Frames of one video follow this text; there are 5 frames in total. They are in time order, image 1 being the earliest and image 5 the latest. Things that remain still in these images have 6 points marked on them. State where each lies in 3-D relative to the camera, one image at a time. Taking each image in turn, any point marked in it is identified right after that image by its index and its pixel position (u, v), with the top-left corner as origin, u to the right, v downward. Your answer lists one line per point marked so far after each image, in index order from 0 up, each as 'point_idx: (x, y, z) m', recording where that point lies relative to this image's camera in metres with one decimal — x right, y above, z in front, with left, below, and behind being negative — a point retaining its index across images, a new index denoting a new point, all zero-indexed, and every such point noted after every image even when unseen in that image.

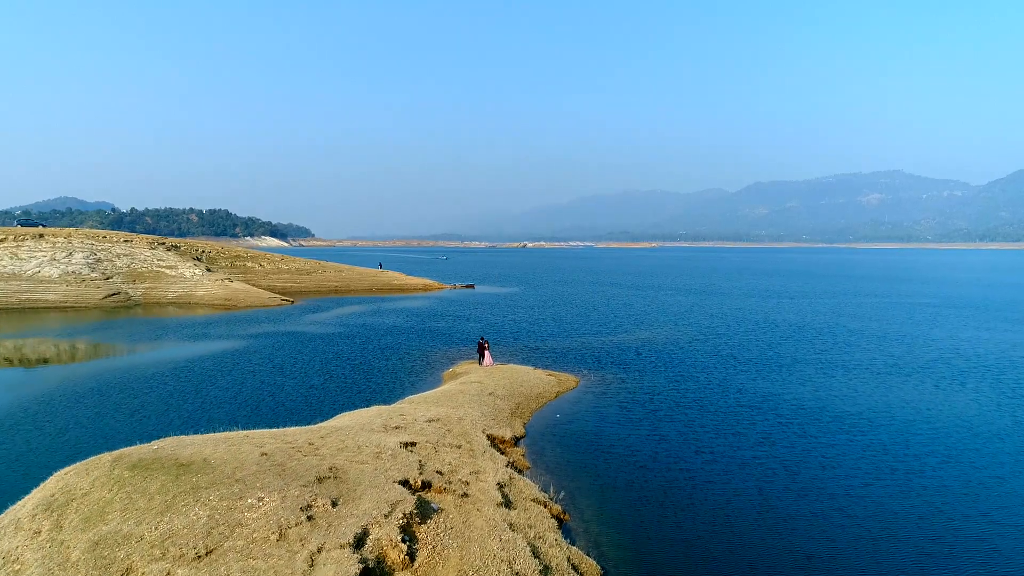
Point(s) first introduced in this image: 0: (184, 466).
0: (-8.1, -4.4, +16.0) m
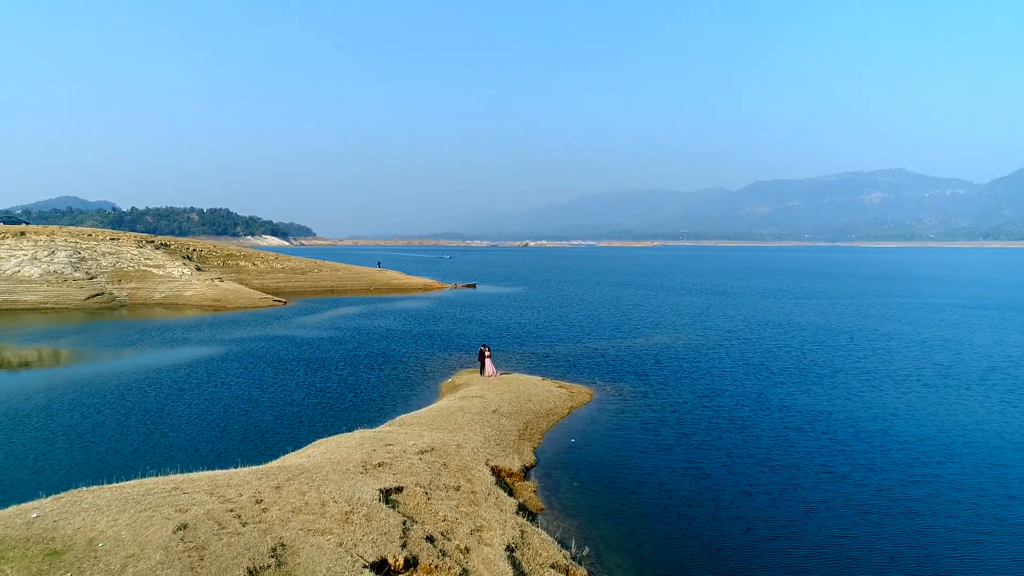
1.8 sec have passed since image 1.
0: (-7.8, -4.6, +11.1) m
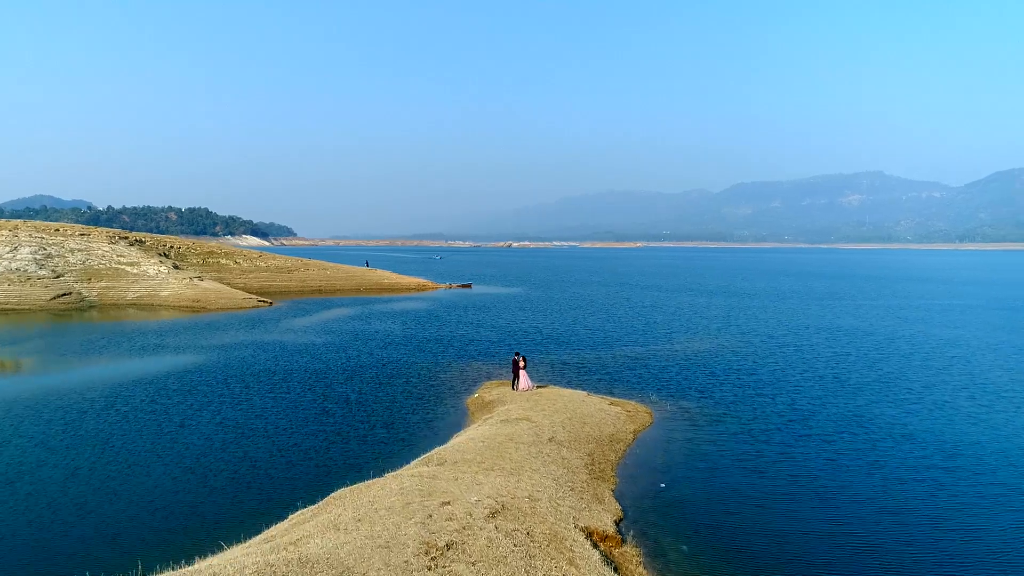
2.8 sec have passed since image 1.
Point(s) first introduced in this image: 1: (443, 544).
0: (-4.8, -4.4, +4.4) m
1: (-1.5, -5.3, +13.8) m
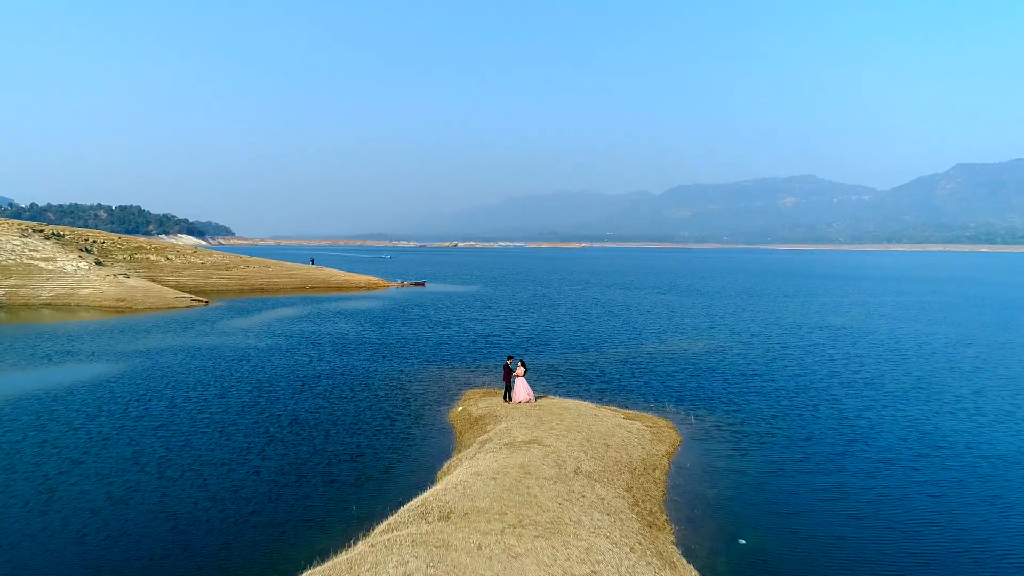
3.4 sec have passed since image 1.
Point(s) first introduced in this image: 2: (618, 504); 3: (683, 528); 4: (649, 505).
0: (-2.5, -4.1, -1.9) m
1: (0.0, -5.0, +7.7) m
2: (+3.0, -6.1, +18.6) m
3: (+4.8, -6.7, +18.1) m
4: (+4.1, -6.5, +19.4) m
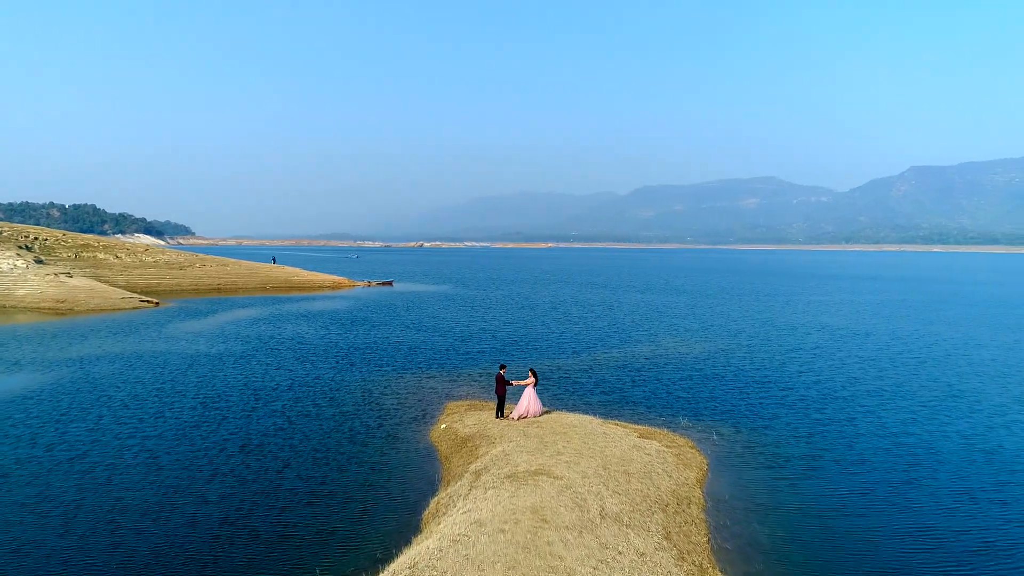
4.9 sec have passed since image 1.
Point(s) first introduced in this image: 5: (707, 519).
0: (-1.2, -4.0, -6.4) m
1: (+0.9, -4.9, +3.4) m
2: (+3.4, -6.0, +14.4) m
3: (+5.2, -6.6, +14.0) m
4: (+4.4, -6.3, +15.3) m
5: (+5.3, -6.3, +17.8) m
